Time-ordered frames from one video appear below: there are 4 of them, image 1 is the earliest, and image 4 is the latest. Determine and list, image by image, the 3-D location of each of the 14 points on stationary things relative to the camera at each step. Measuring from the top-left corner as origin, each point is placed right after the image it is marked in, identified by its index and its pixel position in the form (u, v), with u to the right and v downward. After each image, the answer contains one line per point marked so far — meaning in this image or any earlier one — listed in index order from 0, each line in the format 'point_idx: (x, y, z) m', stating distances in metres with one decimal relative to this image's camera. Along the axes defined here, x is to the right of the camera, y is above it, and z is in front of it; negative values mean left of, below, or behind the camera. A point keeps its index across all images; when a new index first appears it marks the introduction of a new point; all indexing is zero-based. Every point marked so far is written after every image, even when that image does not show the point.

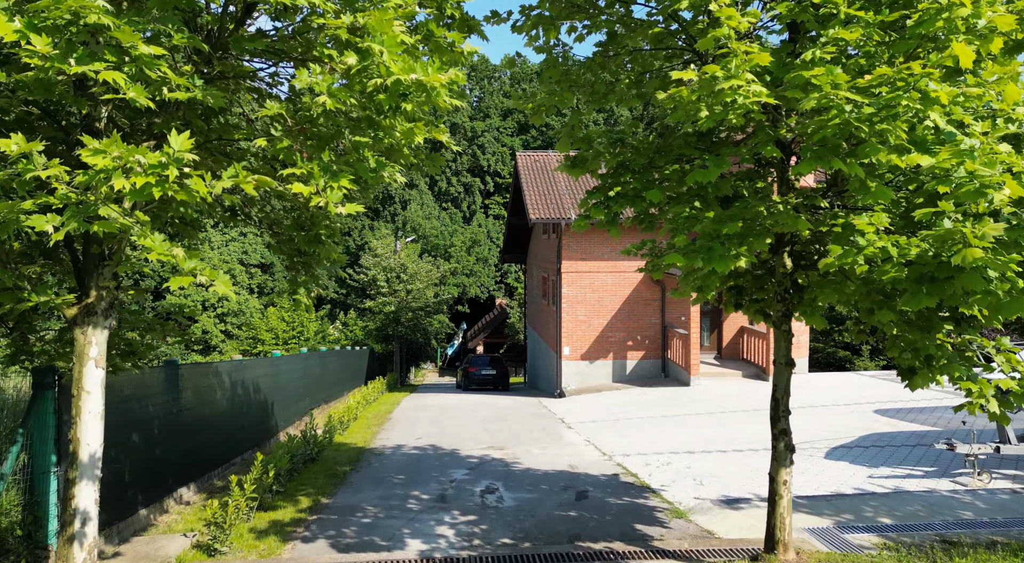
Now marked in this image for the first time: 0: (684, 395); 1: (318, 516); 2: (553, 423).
0: (+4.2, -2.7, +17.6) m
1: (-1.9, -2.3, +7.2) m
2: (+0.8, -2.8, +14.5) m
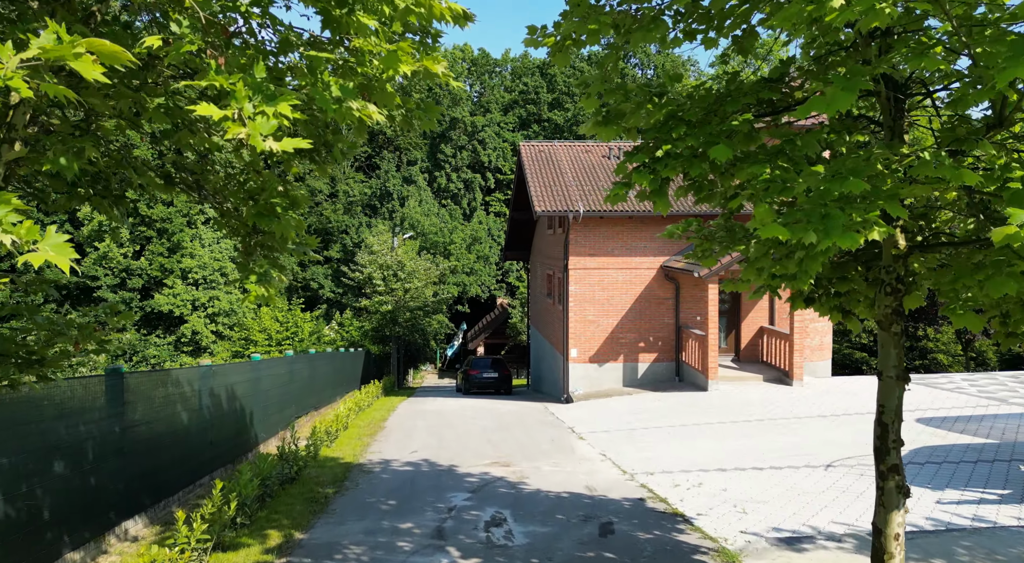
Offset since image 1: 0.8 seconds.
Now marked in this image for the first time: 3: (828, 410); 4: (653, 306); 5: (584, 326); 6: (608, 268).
0: (+4.3, -2.7, +16.3) m
1: (-1.8, -2.3, +6.0) m
2: (+0.9, -2.7, +13.2) m
3: (+6.3, -2.7, +14.5) m
4: (+3.7, -0.7, +19.0) m
5: (+1.9, -1.2, +19.1) m
6: (+2.5, +0.3, +19.0) m
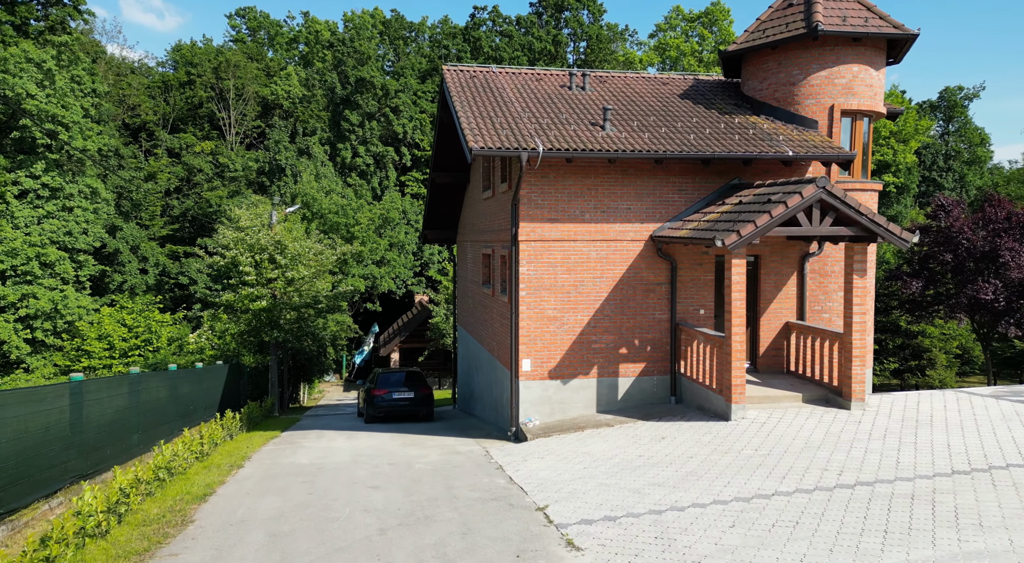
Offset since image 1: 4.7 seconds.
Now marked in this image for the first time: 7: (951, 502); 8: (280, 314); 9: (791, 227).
0: (+3.2, -2.3, +10.4) m
1: (-1.8, -1.9, -0.5) m
2: (+0.2, -2.4, +7.0) m
3: (+5.4, -2.2, +8.8) m
4: (+2.3, -0.3, +13.1) m
5: (+0.5, -0.8, +12.9) m
6: (+1.1, +0.7, +12.9) m
7: (+4.5, -2.2, +7.4) m
8: (-6.0, -0.8, +18.8) m
9: (+4.4, +0.9, +11.5) m
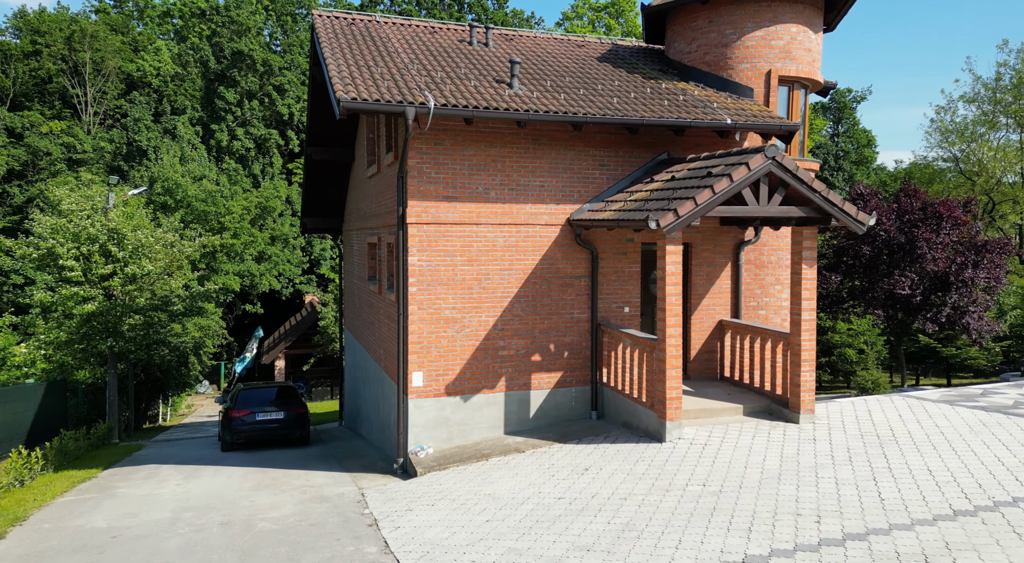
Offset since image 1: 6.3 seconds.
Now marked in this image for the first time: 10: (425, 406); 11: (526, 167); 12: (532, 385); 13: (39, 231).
0: (+1.9, -2.2, +8.3) m
1: (-1.6, -1.8, -3.2) m
2: (-0.7, -2.3, +4.5) m
3: (+4.3, -2.1, +7.0) m
4: (+0.6, -0.1, +10.8) m
5: (-1.1, -0.7, +10.4) m
6: (-0.5, +0.8, +10.5) m
7: (+3.5, -2.1, +5.5) m
8: (-8.3, -0.8, +15.4) m
9: (+2.9, +1.0, +9.5) m
10: (-1.2, -1.8, +10.4) m
11: (+0.2, +1.7, +10.6) m
12: (+0.3, -1.5, +10.8) m
13: (-10.1, +1.1, +15.9) m
